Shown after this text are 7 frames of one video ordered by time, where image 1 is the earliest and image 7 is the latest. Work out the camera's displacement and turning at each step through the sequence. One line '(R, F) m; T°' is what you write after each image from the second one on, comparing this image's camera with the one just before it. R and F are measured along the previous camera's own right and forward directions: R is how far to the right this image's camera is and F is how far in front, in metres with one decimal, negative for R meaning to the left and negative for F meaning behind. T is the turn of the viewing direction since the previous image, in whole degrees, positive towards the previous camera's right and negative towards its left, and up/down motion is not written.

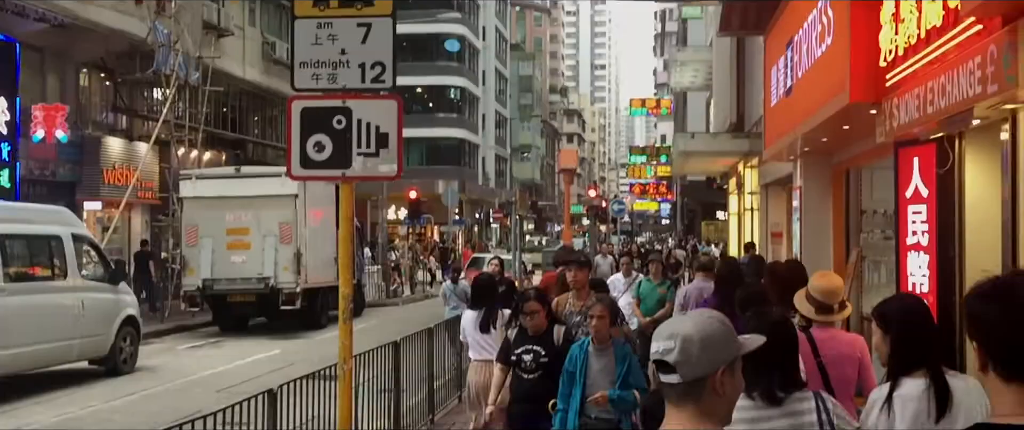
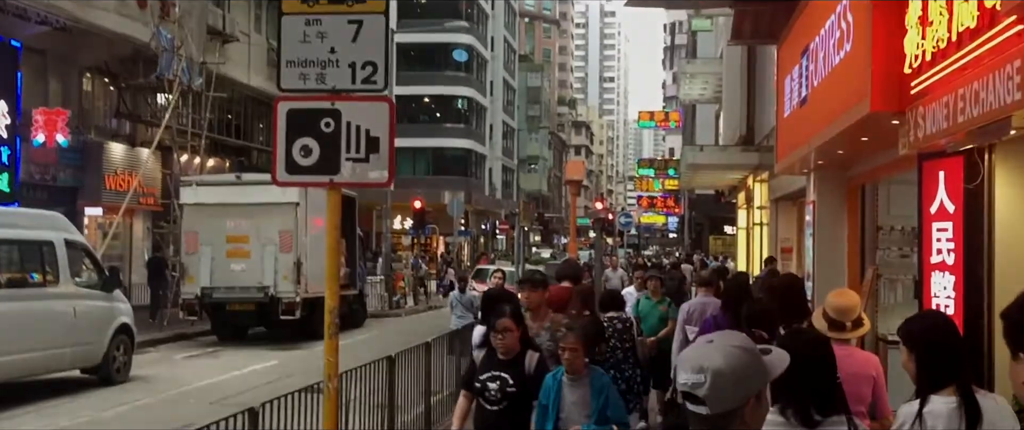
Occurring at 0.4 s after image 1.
(0.0, +0.4) m; 0°
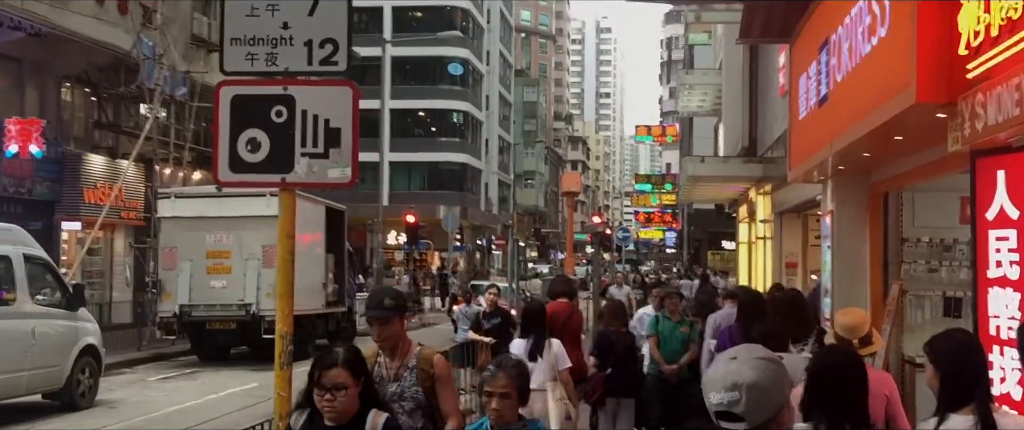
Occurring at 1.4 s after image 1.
(+0.1, +0.9) m; 0°
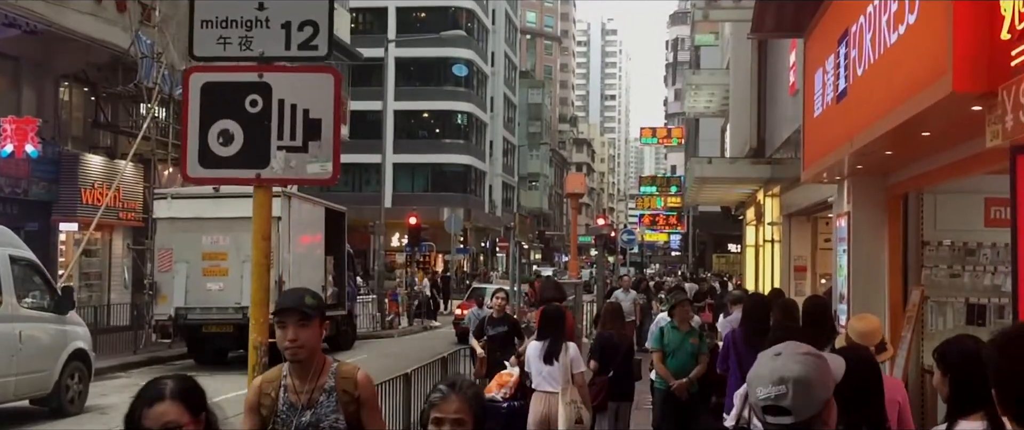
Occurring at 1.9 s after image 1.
(0.0, +0.4) m; 0°
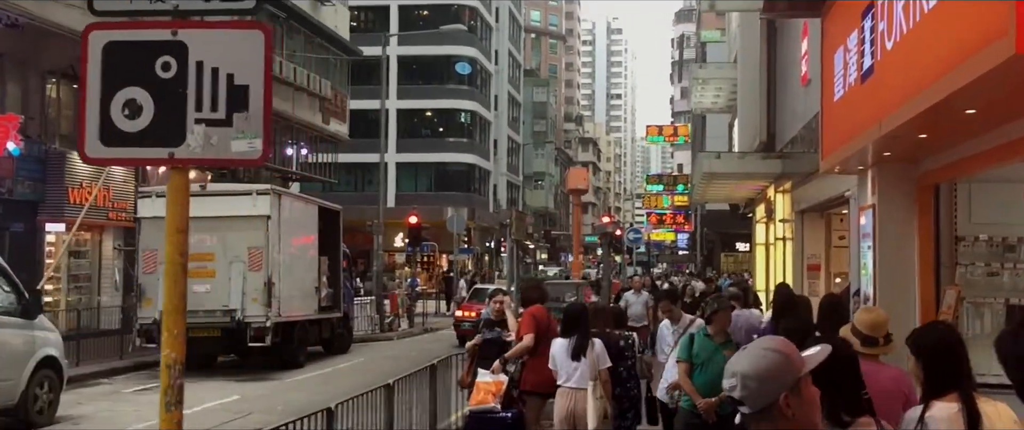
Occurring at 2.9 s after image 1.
(+0.1, +0.8) m; 0°
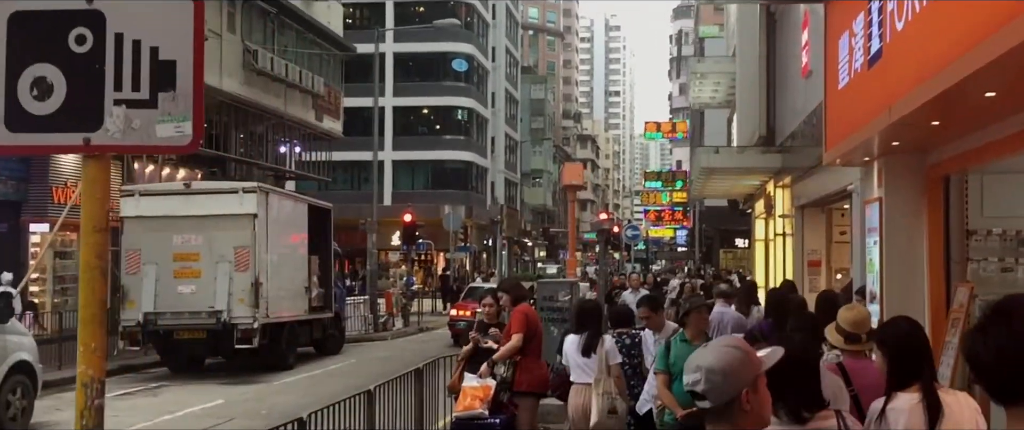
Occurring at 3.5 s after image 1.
(+0.1, +0.4) m; 0°
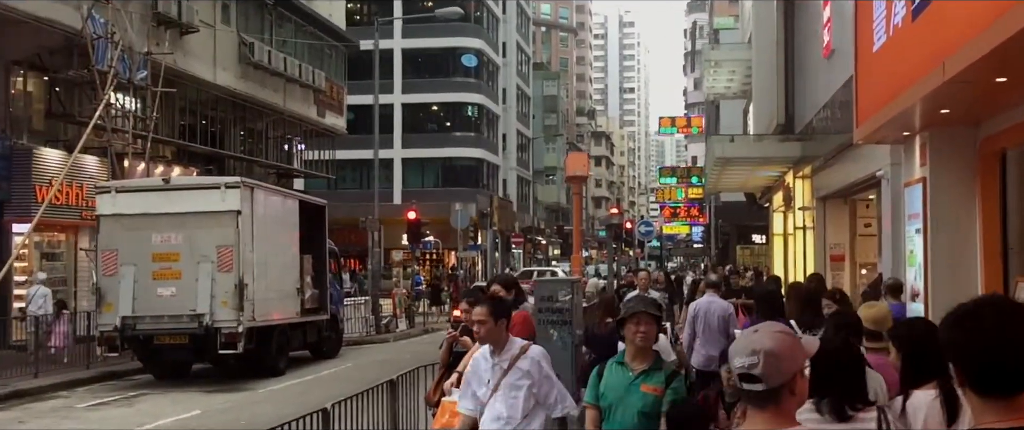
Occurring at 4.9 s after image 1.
(+0.3, +1.2) m; -1°
